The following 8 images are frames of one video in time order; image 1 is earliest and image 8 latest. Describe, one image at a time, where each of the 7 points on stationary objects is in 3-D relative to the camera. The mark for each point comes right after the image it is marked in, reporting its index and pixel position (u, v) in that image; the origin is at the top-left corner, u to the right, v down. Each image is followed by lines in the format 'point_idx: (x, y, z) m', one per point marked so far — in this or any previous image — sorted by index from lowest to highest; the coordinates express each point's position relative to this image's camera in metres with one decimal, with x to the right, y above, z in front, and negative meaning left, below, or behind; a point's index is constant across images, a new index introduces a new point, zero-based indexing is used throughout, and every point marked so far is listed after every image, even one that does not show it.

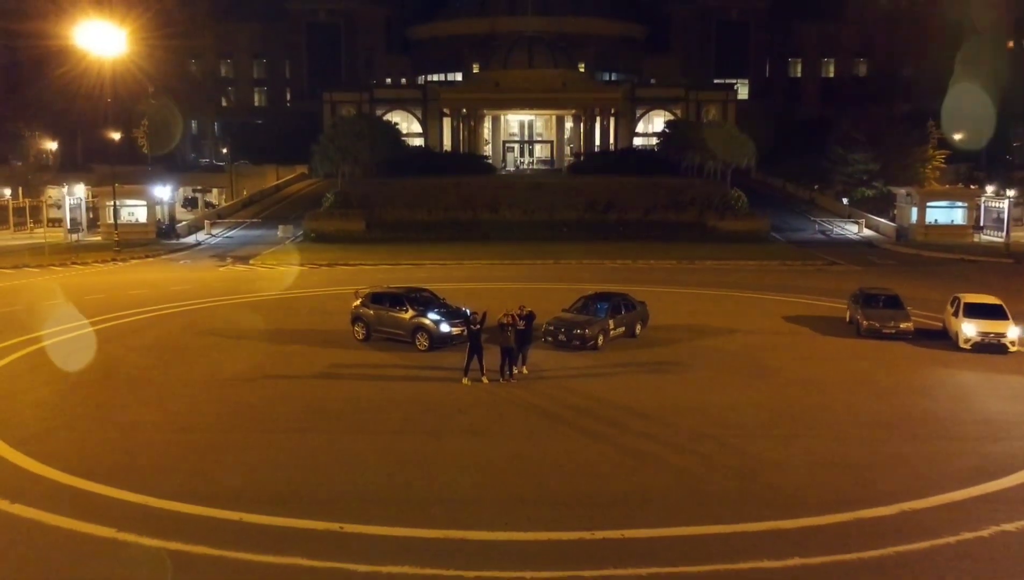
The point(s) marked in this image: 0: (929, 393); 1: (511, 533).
0: (+8.7, -2.1, +20.1) m
1: (0.0, -3.2, +12.9) m
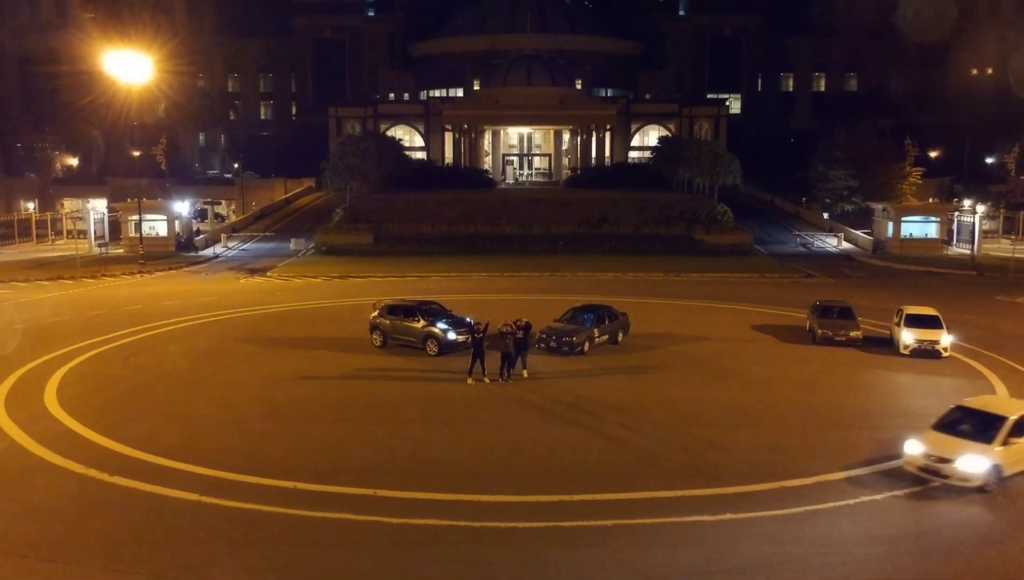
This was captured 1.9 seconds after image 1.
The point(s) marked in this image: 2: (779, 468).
0: (+8.7, -2.5, +23.6) m
1: (-0.1, -3.5, +16.4) m
2: (+4.9, -3.3, +18.0) m
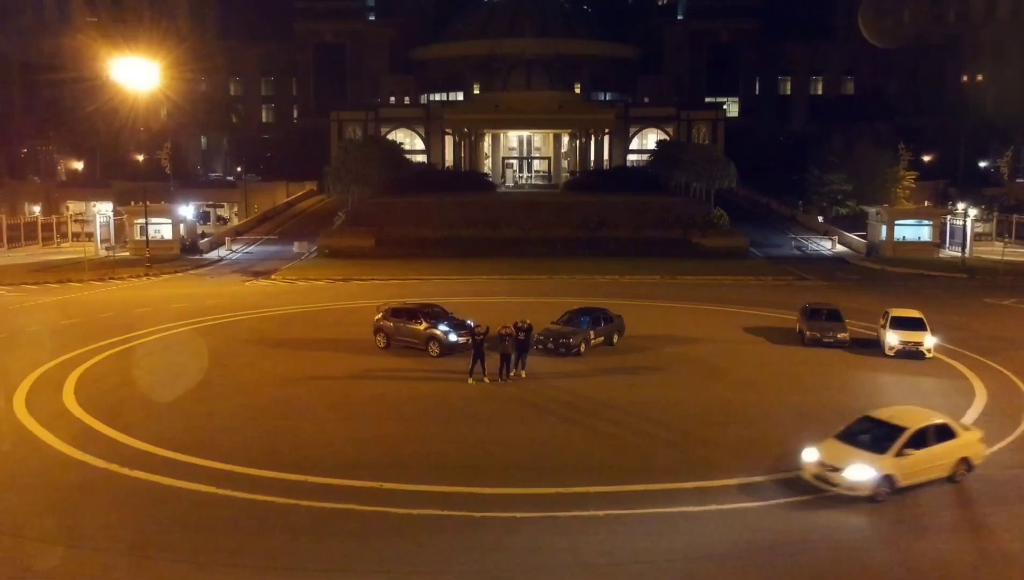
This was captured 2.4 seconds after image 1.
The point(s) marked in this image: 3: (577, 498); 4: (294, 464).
0: (+8.6, -2.6, +24.5) m
1: (-0.1, -3.6, +17.4) m
2: (+4.9, -3.4, +19.0) m
3: (+1.1, -3.7, +16.7) m
4: (-4.3, -3.5, +19.0) m
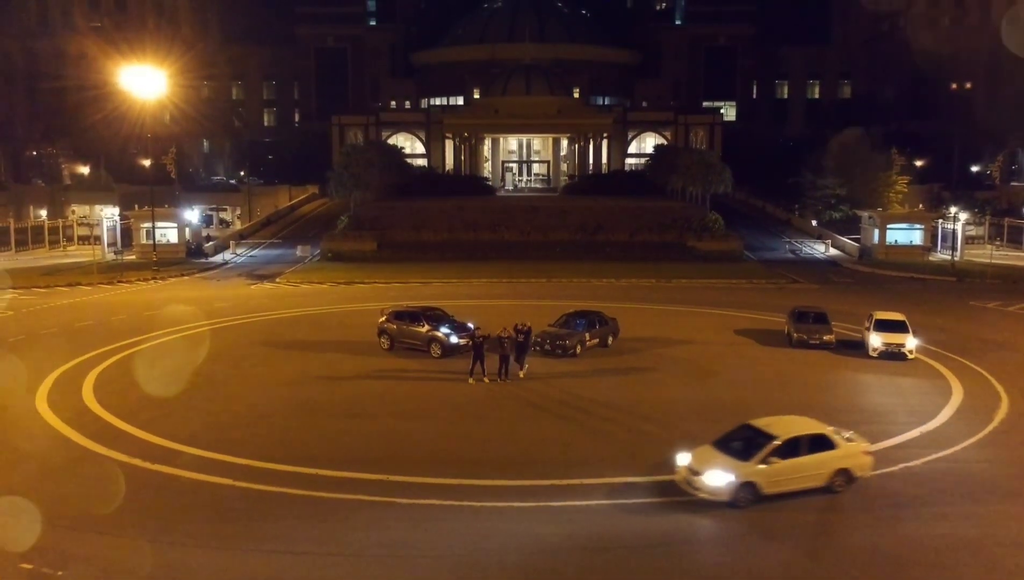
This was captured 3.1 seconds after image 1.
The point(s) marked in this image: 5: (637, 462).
0: (+8.6, -2.7, +25.7) m
1: (-0.1, -3.7, +18.5) m
2: (+4.9, -3.5, +20.1) m
3: (+1.1, -3.7, +17.9) m
4: (-4.4, -3.6, +20.2) m
5: (+2.5, -3.5, +19.6) m
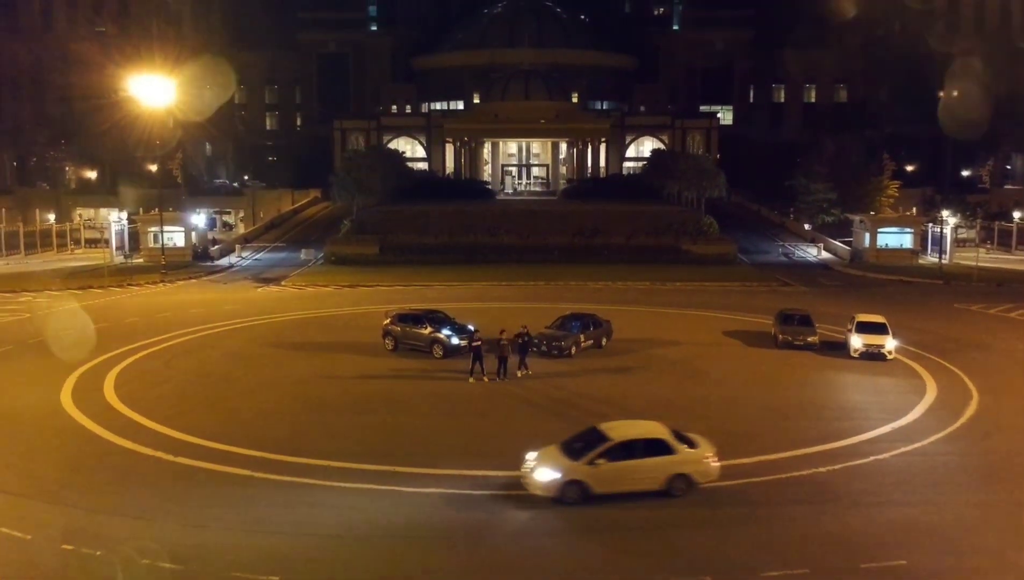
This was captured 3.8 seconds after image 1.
0: (+8.6, -2.8, +27.2) m
1: (-0.2, -3.8, +20.0) m
2: (+4.8, -3.6, +21.6) m
3: (+1.0, -3.8, +19.3) m
4: (-4.4, -3.7, +21.6) m
5: (+2.5, -3.6, +21.1) m
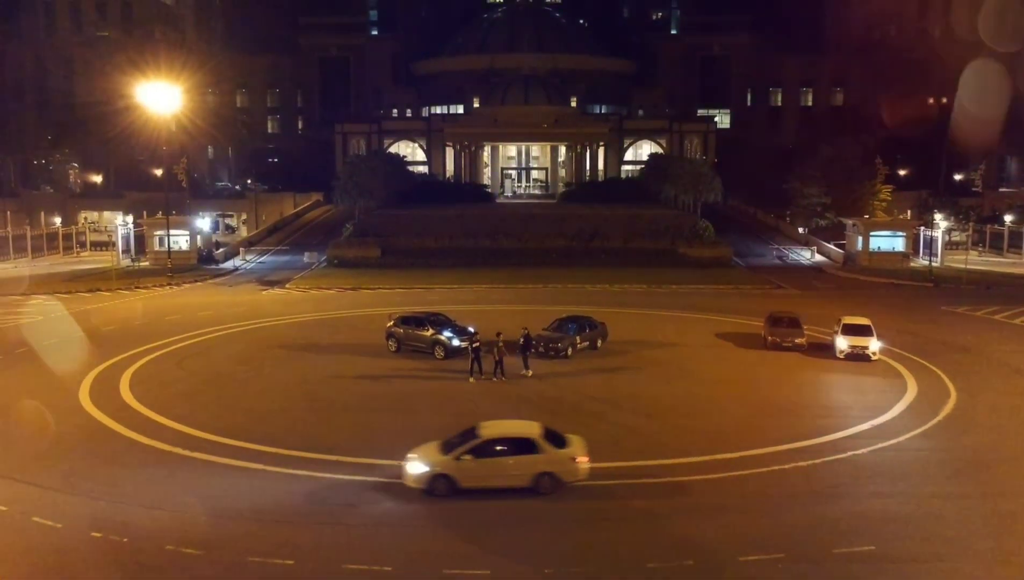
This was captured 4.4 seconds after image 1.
0: (+8.5, -2.9, +28.3) m
1: (-0.2, -3.9, +21.2) m
2: (+4.8, -3.7, +22.8) m
3: (+1.0, -3.9, +20.5) m
4: (-4.5, -3.8, +22.8) m
5: (+2.4, -3.7, +22.3) m
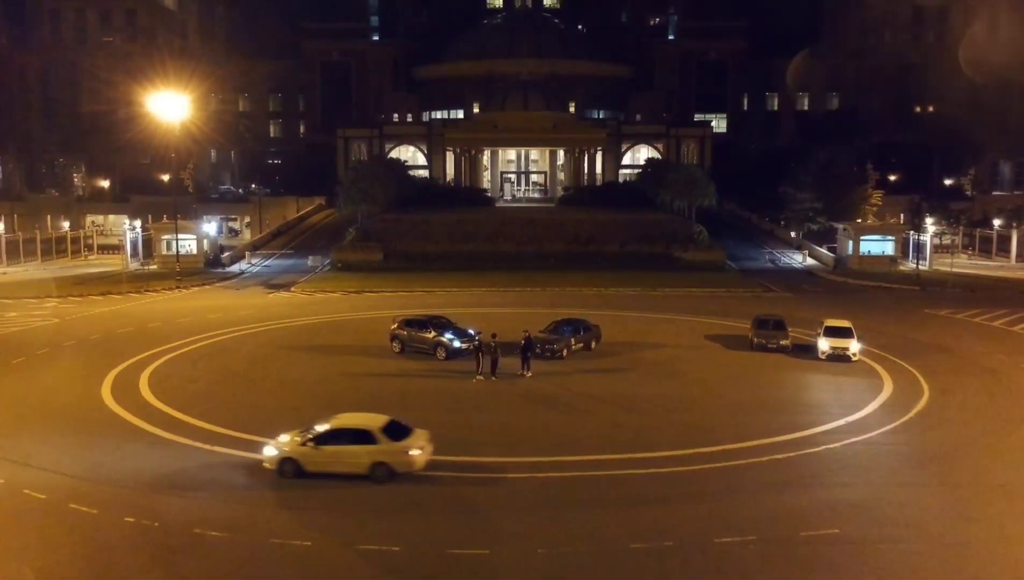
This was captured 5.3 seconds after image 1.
0: (+8.4, -3.0, +30.0) m
1: (-0.3, -4.0, +22.8) m
2: (+4.7, -3.8, +24.4) m
3: (+0.9, -4.1, +22.2) m
4: (-4.5, -3.9, +24.4) m
5: (+2.4, -3.9, +23.9) m
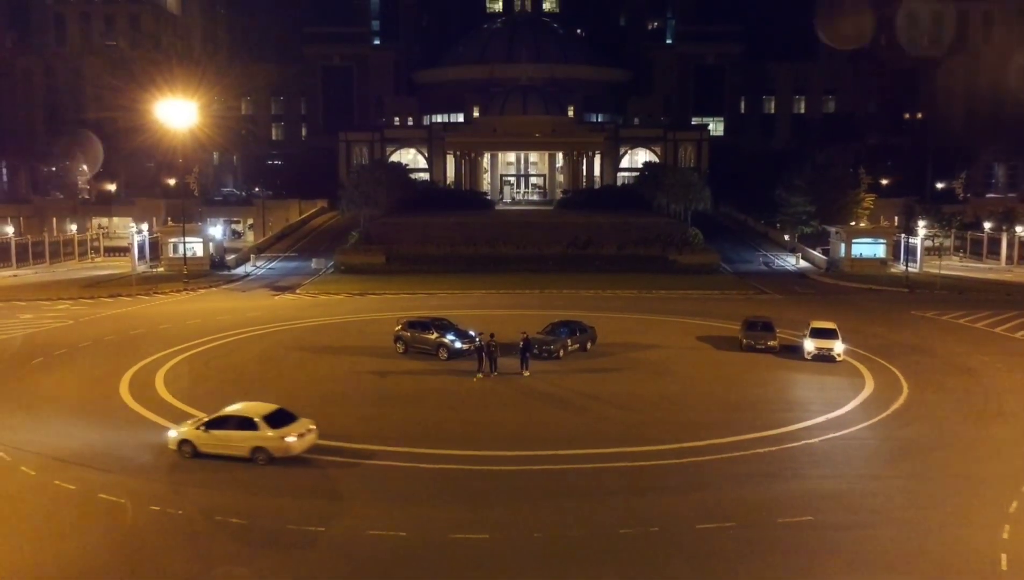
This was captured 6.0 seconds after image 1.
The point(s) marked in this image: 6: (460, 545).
0: (+8.4, -3.1, +31.5) m
1: (-0.3, -4.1, +24.3) m
2: (+4.7, -3.9, +25.9) m
3: (+0.9, -4.2, +23.6) m
4: (-4.6, -4.0, +25.9) m
5: (+2.3, -4.0, +25.4) m
6: (-1.0, -4.9, +18.3) m
